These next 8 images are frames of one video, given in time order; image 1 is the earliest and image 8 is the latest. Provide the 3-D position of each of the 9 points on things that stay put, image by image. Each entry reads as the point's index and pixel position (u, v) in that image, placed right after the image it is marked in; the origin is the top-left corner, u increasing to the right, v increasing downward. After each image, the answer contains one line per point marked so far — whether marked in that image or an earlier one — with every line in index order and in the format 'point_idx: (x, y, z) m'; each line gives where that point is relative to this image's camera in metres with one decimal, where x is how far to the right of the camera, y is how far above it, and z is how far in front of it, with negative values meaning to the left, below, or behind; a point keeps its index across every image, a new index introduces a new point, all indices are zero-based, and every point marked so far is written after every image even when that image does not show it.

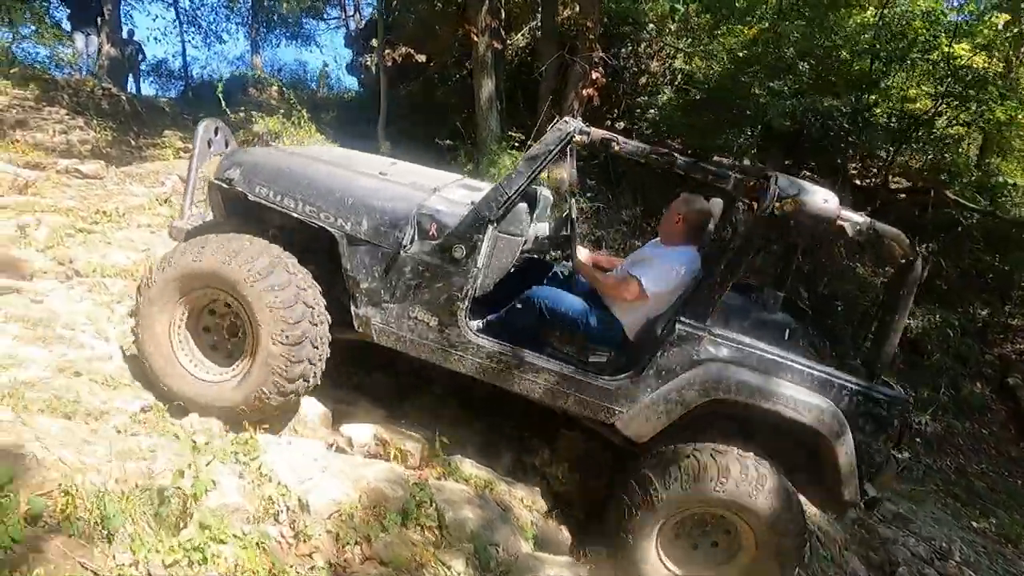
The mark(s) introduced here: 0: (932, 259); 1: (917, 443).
0: (+5.7, +0.4, +7.3) m
1: (+4.2, -1.6, +5.6) m
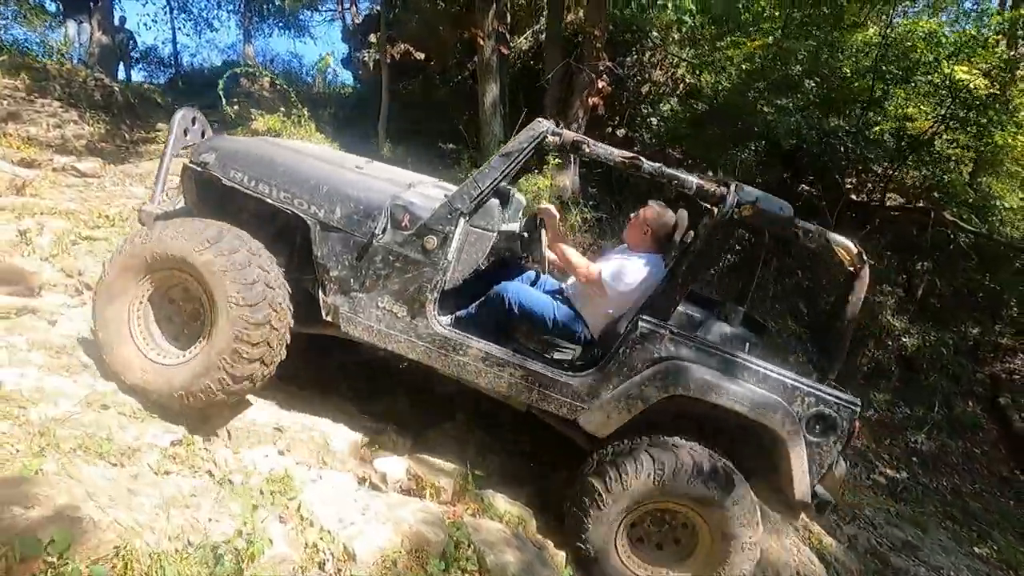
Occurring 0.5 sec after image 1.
0: (+5.7, +0.2, +7.4) m
1: (+4.3, -1.9, +5.7) m
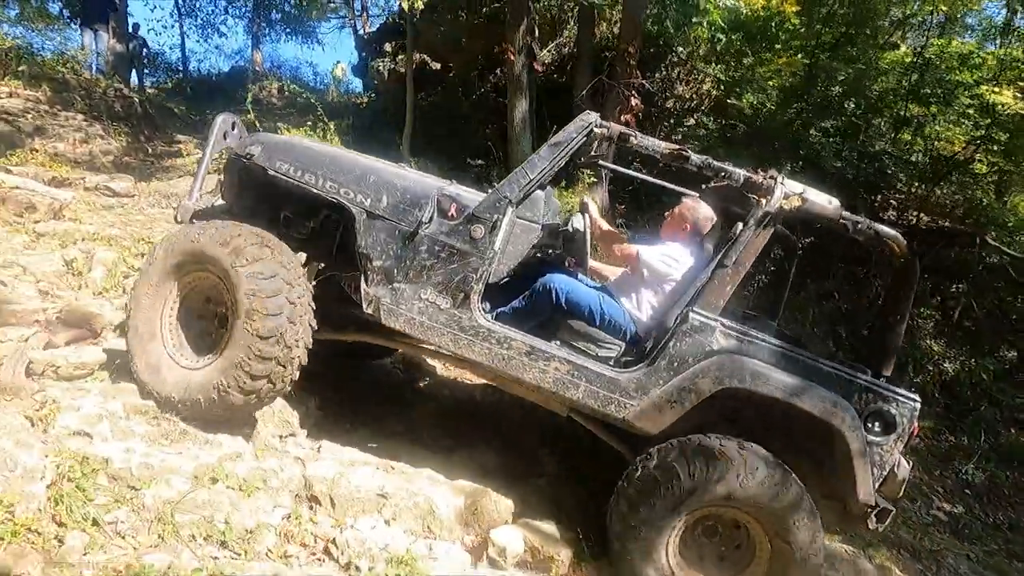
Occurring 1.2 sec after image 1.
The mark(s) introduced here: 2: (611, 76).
0: (+6.1, -0.2, +7.3) m
1: (+4.7, -2.2, +5.6) m
2: (+1.6, +3.3, +8.3) m
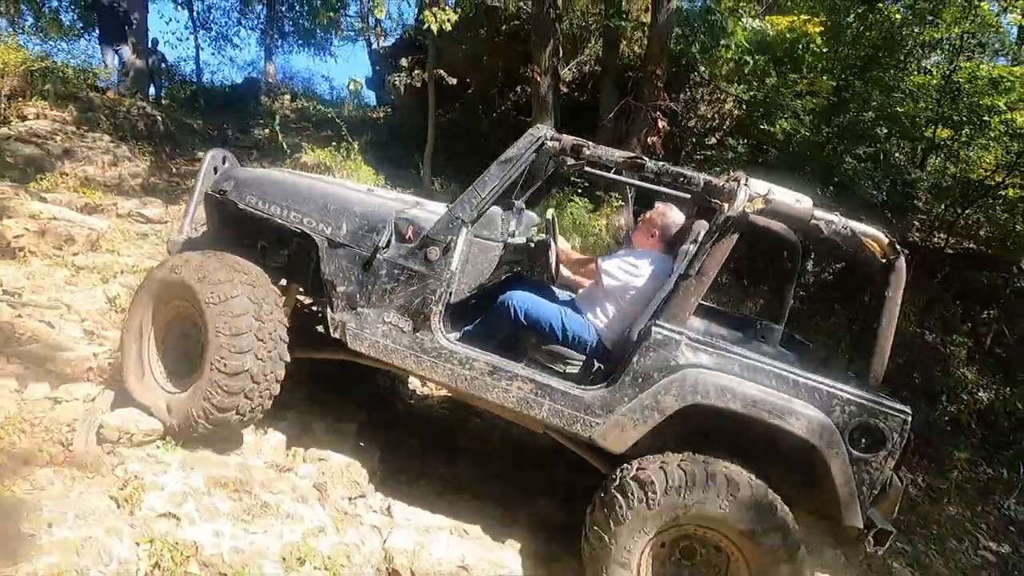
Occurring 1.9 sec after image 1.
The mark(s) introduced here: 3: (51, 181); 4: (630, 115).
0: (+6.5, -0.5, +7.2) m
1: (+5.1, -2.5, +5.5) m
2: (+1.9, +2.9, +8.3) m
3: (-5.0, +1.2, +5.9) m
4: (+1.8, +2.6, +8.3) m
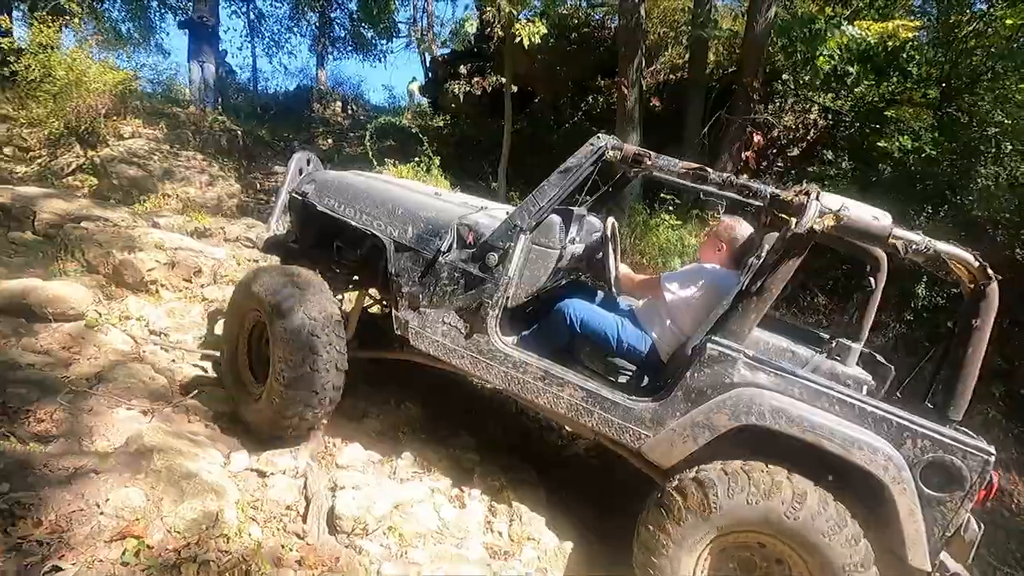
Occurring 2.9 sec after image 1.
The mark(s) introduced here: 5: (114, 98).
0: (+7.7, -0.9, +6.7) m
1: (+6.2, -2.8, +5.0) m
2: (+3.2, +2.6, +7.9) m
3: (-3.9, +0.9, +5.8) m
4: (+3.1, +2.3, +7.9) m
5: (-5.4, +2.6, +7.4) m
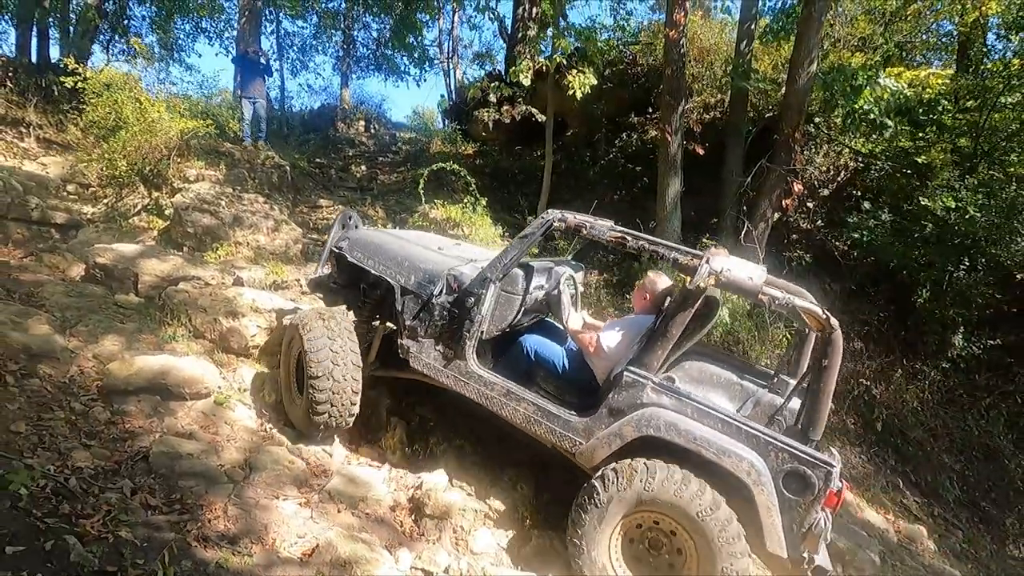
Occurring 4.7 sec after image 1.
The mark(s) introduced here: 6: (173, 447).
0: (+8.4, -1.6, +6.9) m
1: (+6.8, -3.5, +5.2) m
2: (+3.9, +2.0, +8.2) m
3: (-3.2, +0.4, +6.0) m
4: (+3.8, +1.7, +8.2) m
5: (-4.7, +2.1, +7.6) m
6: (-2.0, -1.0, +3.2) m
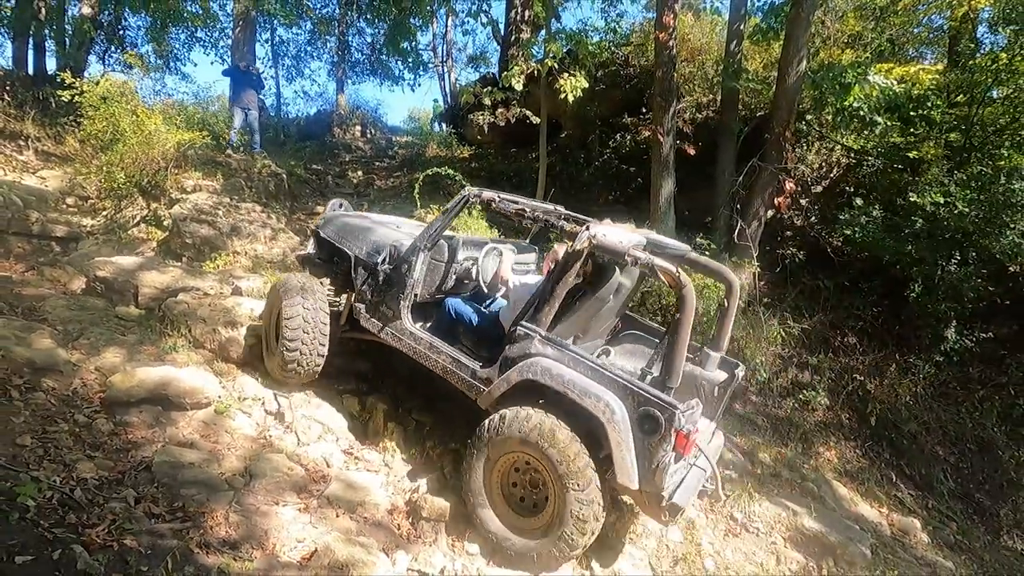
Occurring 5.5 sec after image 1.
0: (+8.3, -1.4, +7.0) m
1: (+6.8, -3.4, +5.3) m
2: (+3.8, +2.0, +8.2) m
3: (-3.3, +0.3, +6.1) m
4: (+3.7, +1.7, +8.3) m
5: (-4.8, +1.9, +7.7) m
6: (-2.1, -1.0, +3.3) m
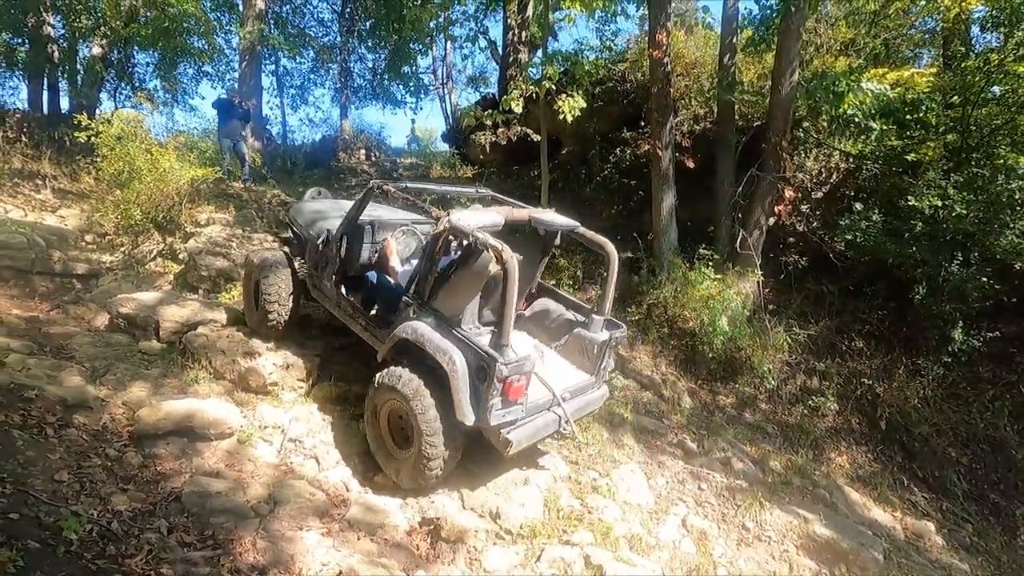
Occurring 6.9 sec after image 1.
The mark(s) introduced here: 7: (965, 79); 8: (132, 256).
0: (+8.5, -1.4, +7.0) m
1: (+7.0, -3.3, +5.2) m
2: (+3.8, +1.9, +8.4) m
3: (-3.2, 0.0, +6.3) m
4: (+3.8, +1.6, +8.4) m
5: (-4.8, +1.5, +7.9) m
6: (-2.0, -1.3, +3.5) m
7: (+6.2, +2.8, +7.4) m
8: (-5.2, +0.4, +7.4) m
